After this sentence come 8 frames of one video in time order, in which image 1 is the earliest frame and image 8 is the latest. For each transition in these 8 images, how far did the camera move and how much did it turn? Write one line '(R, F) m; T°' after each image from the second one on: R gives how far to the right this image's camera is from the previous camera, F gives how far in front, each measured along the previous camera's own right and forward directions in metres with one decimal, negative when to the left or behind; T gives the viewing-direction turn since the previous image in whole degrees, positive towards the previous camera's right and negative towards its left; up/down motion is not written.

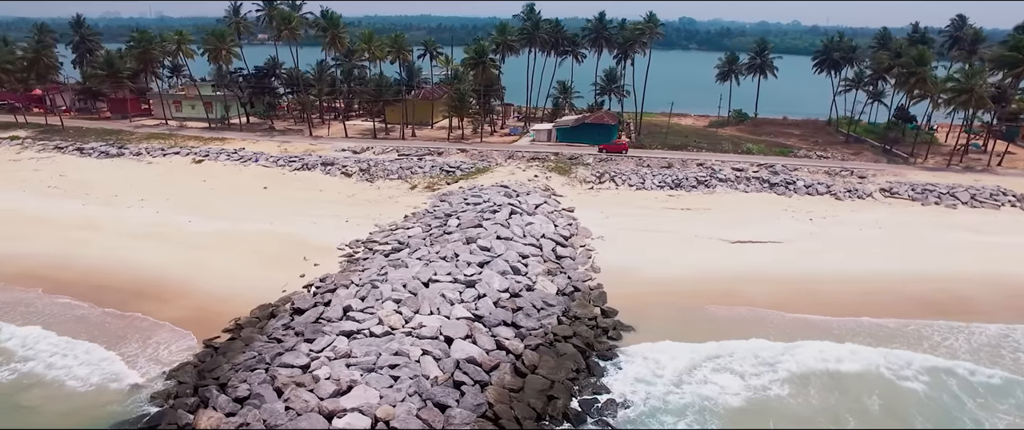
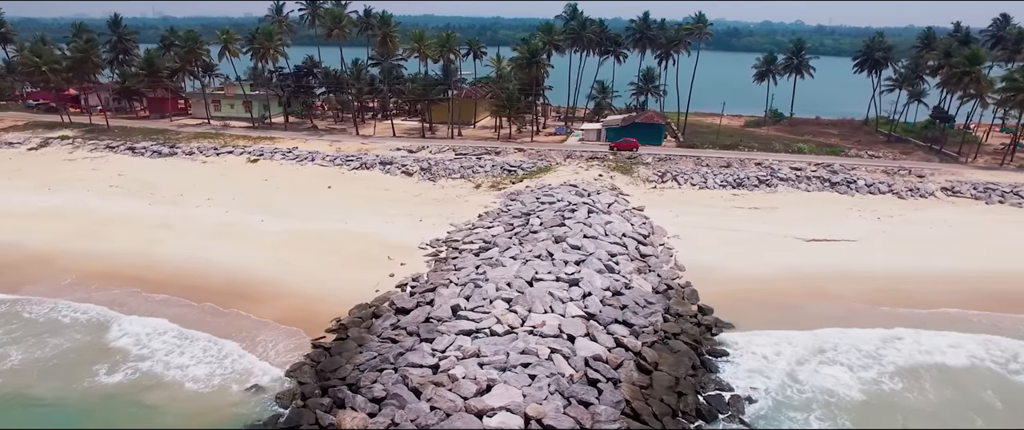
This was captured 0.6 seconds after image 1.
(-3.9, -0.2) m; 0°
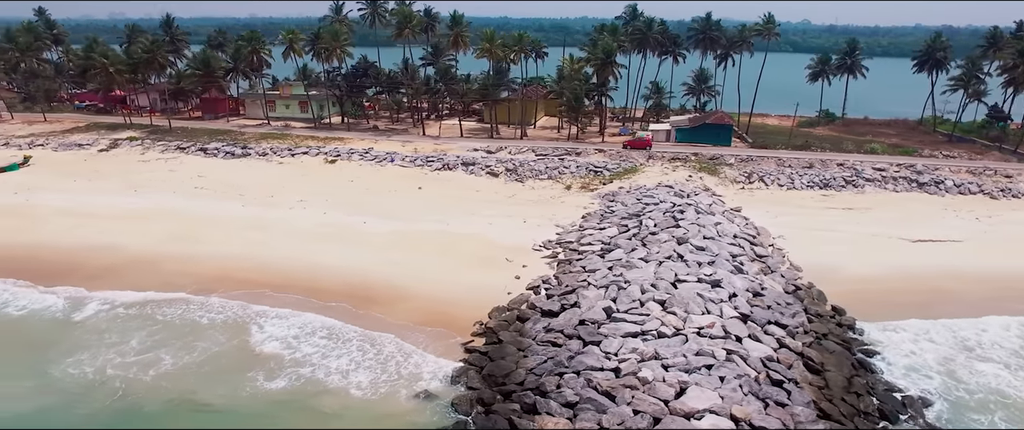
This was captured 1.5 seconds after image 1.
(-5.4, 0.0) m; 0°
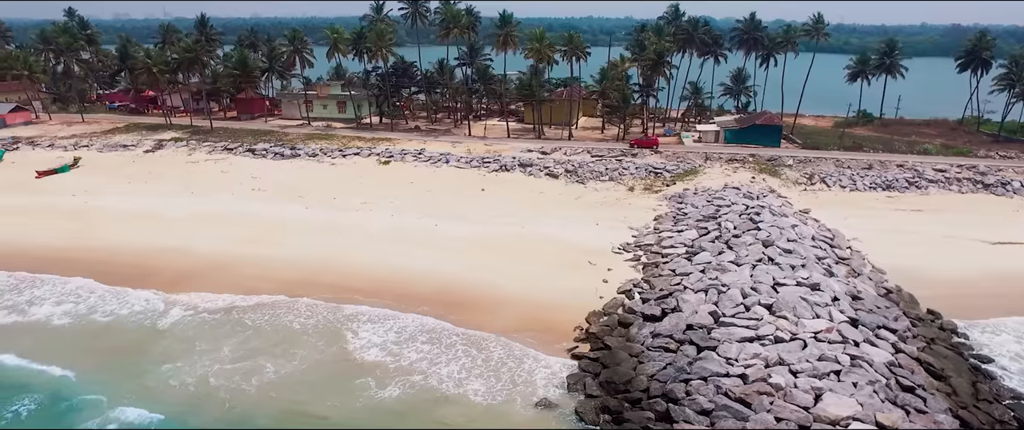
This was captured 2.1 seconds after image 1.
(-3.6, +0.3) m; 0°
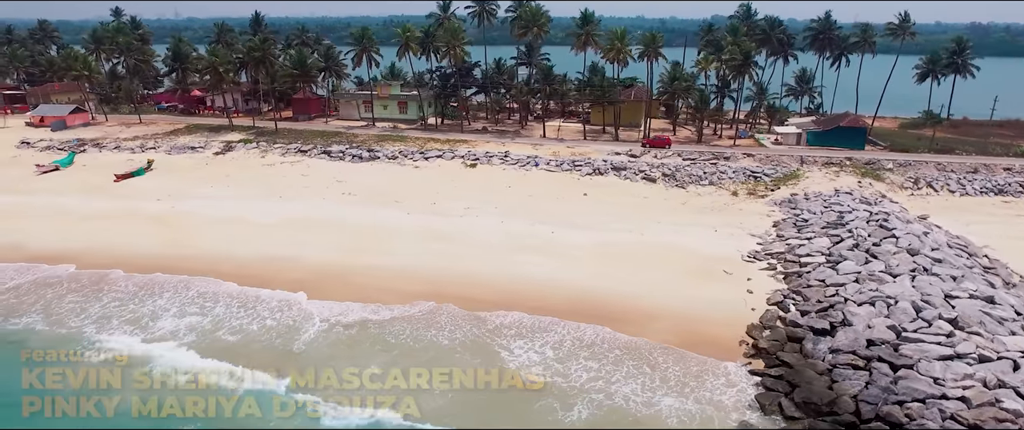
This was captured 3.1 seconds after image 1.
(-5.3, +1.2) m; 0°
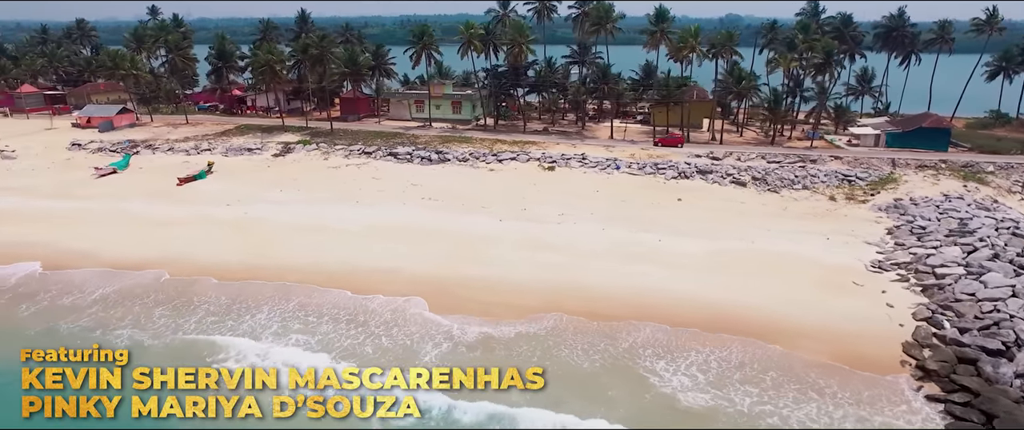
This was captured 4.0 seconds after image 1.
(-4.2, +1.7) m; 0°
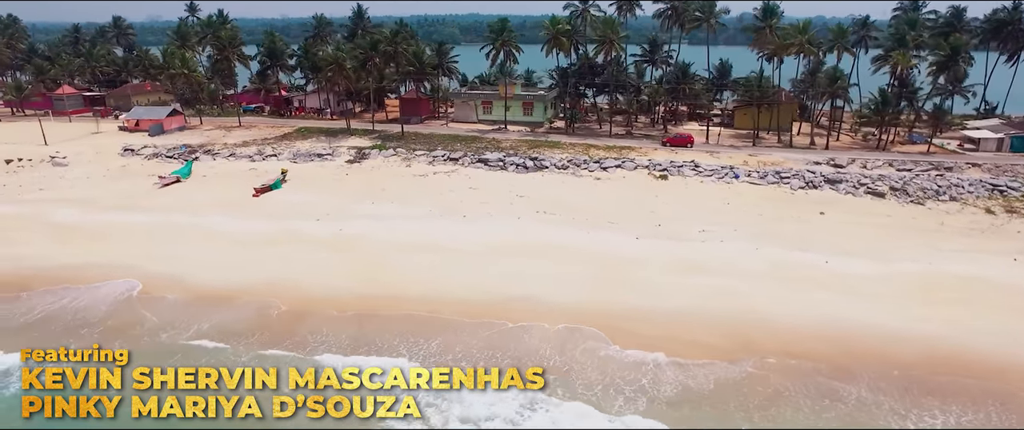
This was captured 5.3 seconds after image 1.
(-5.2, +3.6) m; 0°
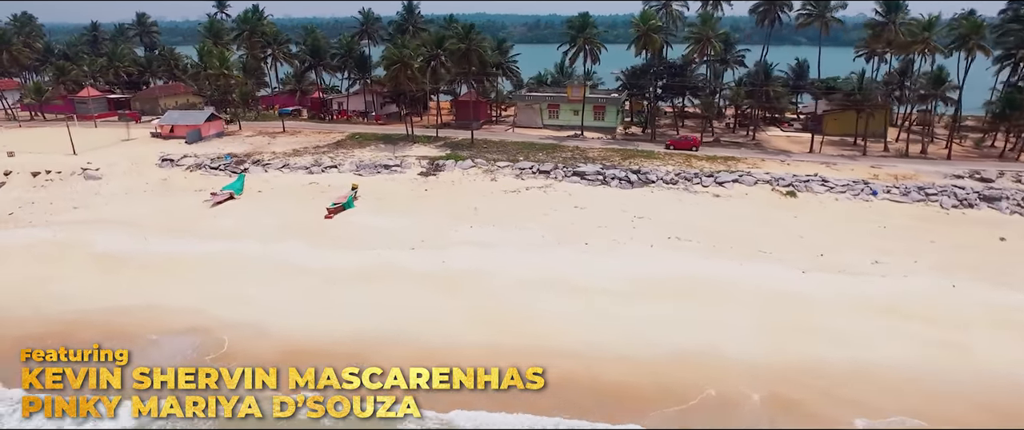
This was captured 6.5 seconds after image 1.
(-4.6, +4.5) m; 0°
